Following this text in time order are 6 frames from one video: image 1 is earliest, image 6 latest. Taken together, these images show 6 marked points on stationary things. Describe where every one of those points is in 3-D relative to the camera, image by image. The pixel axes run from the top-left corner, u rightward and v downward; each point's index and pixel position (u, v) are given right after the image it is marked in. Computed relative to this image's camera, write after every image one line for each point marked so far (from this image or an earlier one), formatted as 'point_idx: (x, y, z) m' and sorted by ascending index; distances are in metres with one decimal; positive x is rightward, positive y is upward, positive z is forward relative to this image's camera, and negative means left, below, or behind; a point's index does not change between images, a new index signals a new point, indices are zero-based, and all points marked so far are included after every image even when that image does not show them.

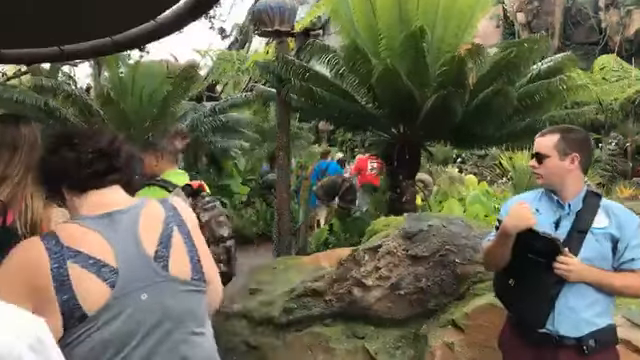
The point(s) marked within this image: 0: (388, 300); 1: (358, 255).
0: (+0.6, -1.0, +5.1) m
1: (+0.3, -0.7, +5.5) m
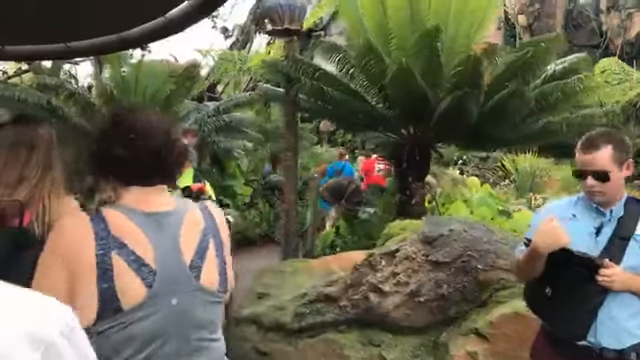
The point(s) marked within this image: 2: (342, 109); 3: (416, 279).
0: (+0.7, -1.1, +4.9) m
1: (+0.5, -0.7, +5.3) m
2: (+0.3, +1.1, +9.1) m
3: (+0.8, -0.8, +4.9) m
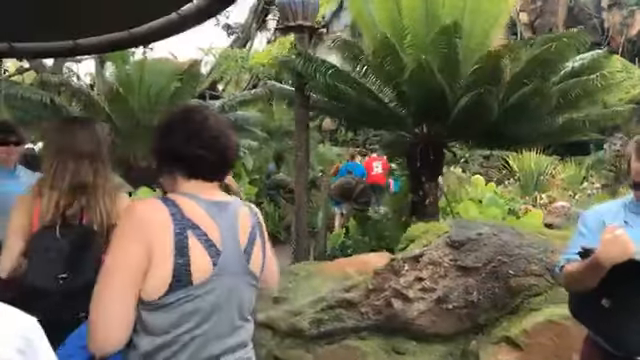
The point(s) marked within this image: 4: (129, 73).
0: (+0.9, -1.1, +4.7) m
1: (+0.7, -0.7, +5.1) m
2: (+0.5, +1.1, +8.9) m
3: (+1.0, -0.8, +4.7) m
4: (-4.3, +2.4, +13.5) m
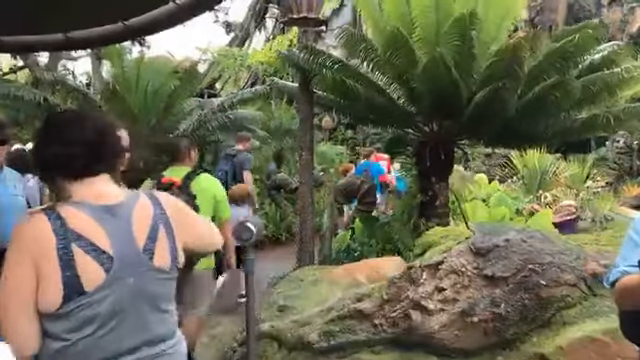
0: (+1.0, -1.1, +4.3) m
1: (+0.8, -0.7, +4.7) m
2: (+0.6, +1.1, +8.5) m
3: (+1.1, -0.8, +4.3) m
4: (-4.3, +2.4, +13.1) m
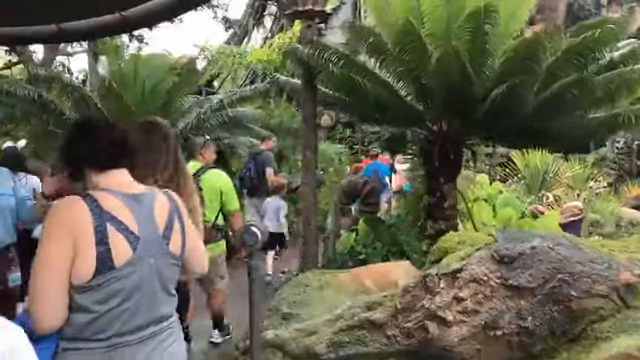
0: (+1.1, -1.1, +4.0) m
1: (+0.8, -0.7, +4.4) m
2: (+0.6, +1.1, +8.2) m
3: (+1.1, -0.9, +4.0) m
4: (-4.2, +2.4, +12.8) m
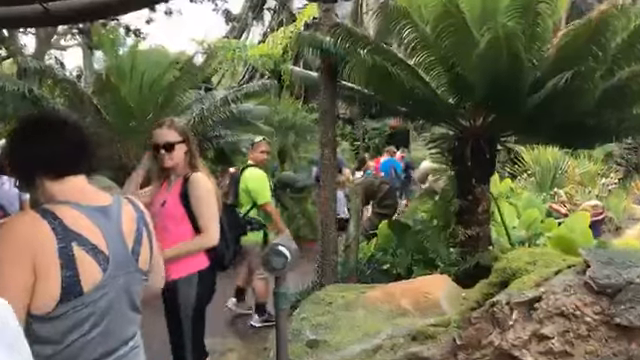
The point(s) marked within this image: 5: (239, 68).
0: (+1.3, -1.1, +3.2) m
1: (+1.1, -0.8, +3.6) m
2: (+0.9, +1.1, +7.3) m
3: (+1.4, -0.9, +3.2) m
4: (-4.0, +2.4, +11.9) m
5: (-2.4, +3.7, +18.9) m
